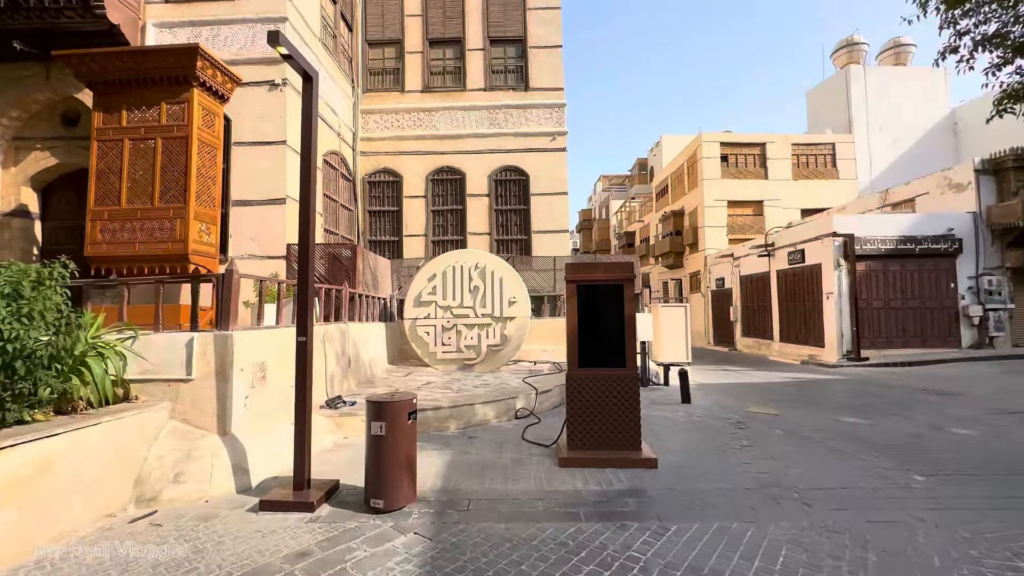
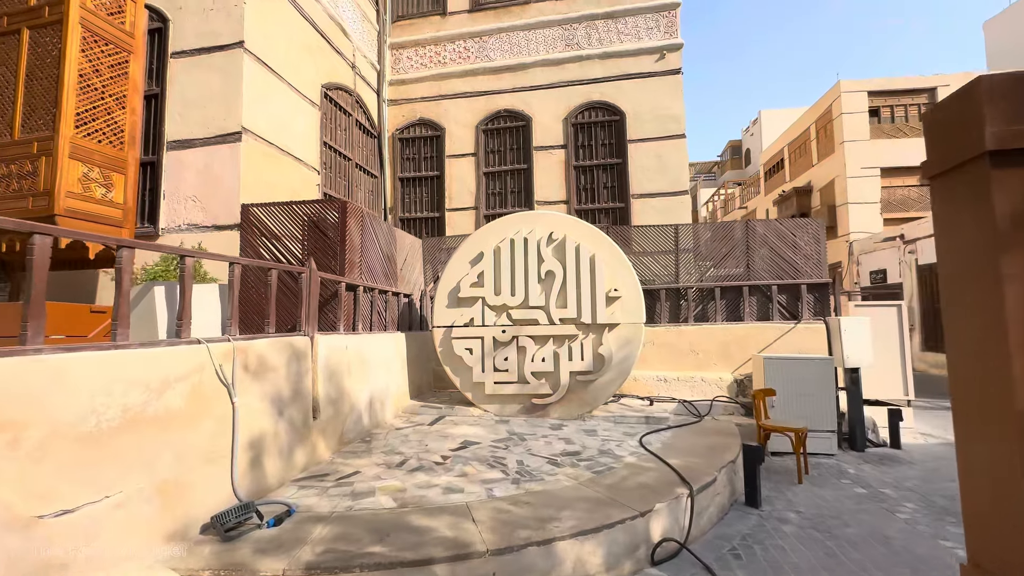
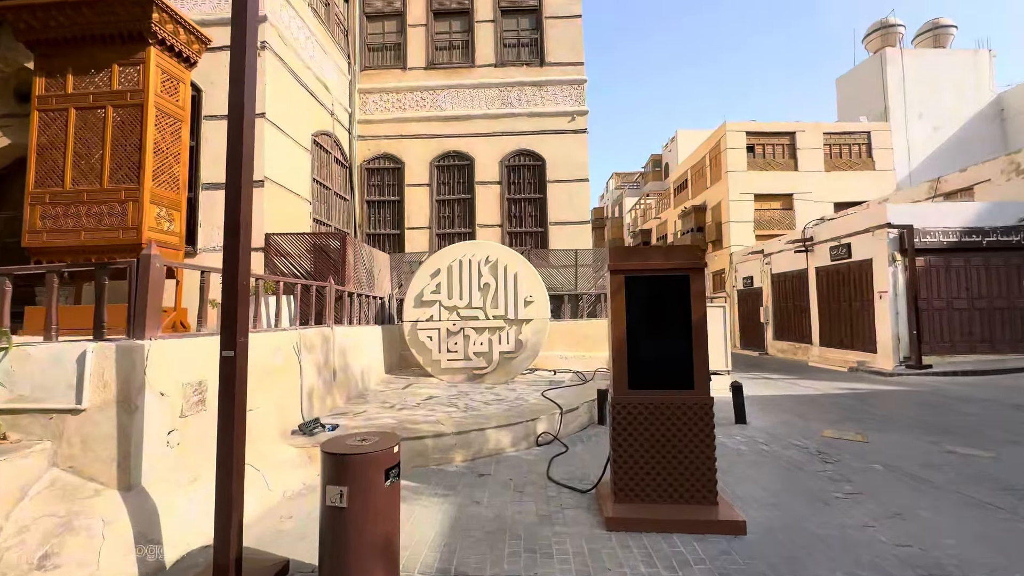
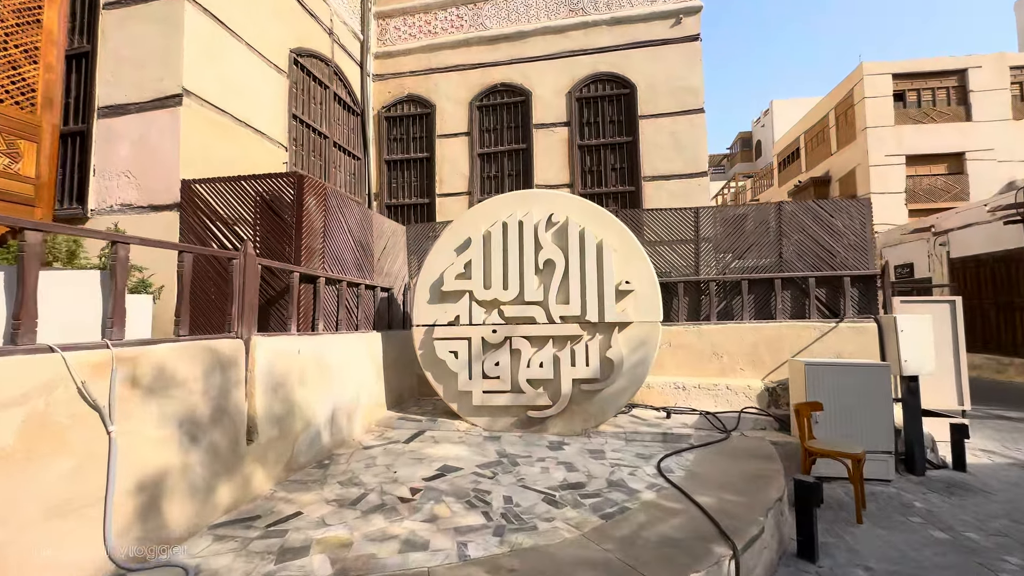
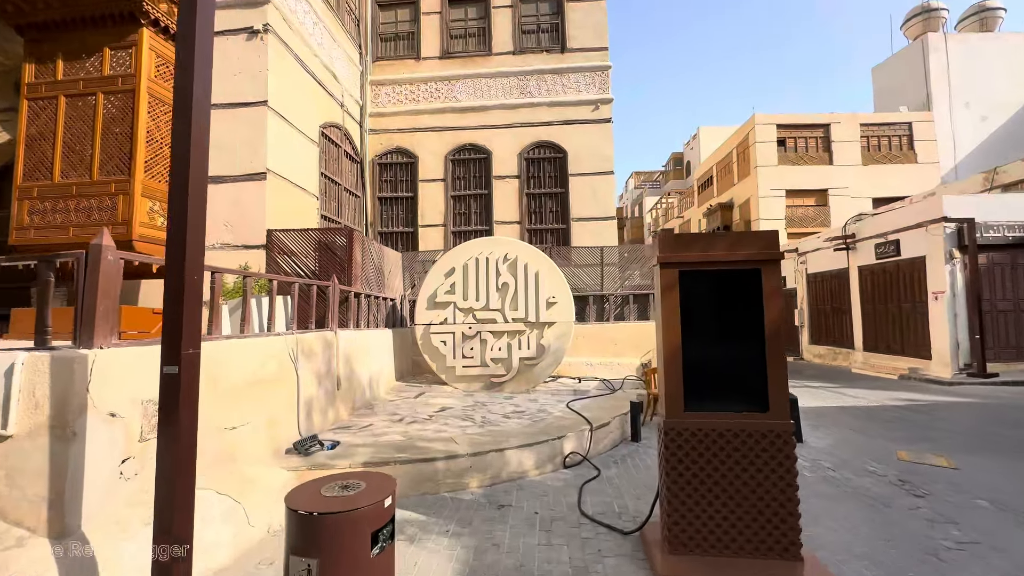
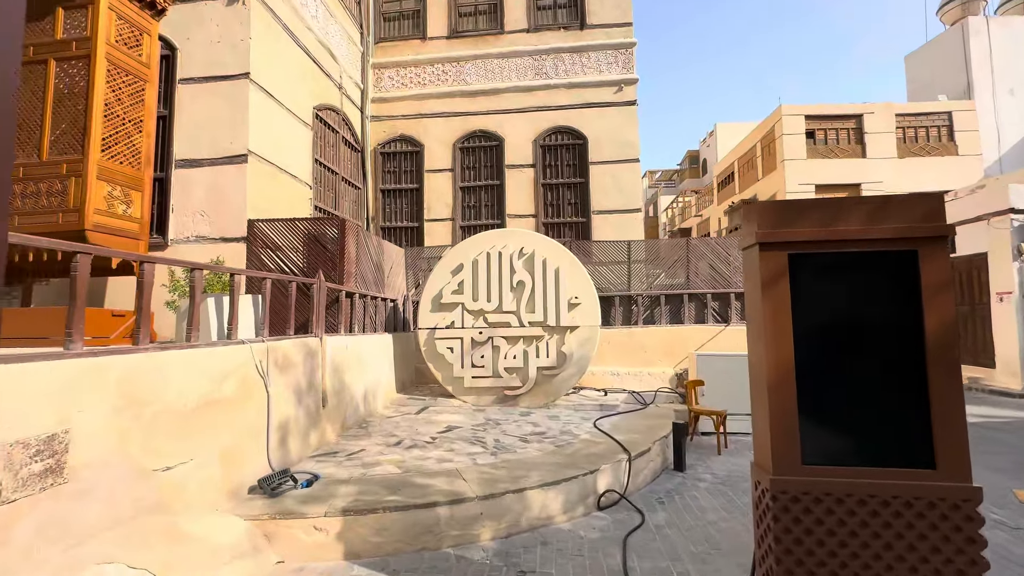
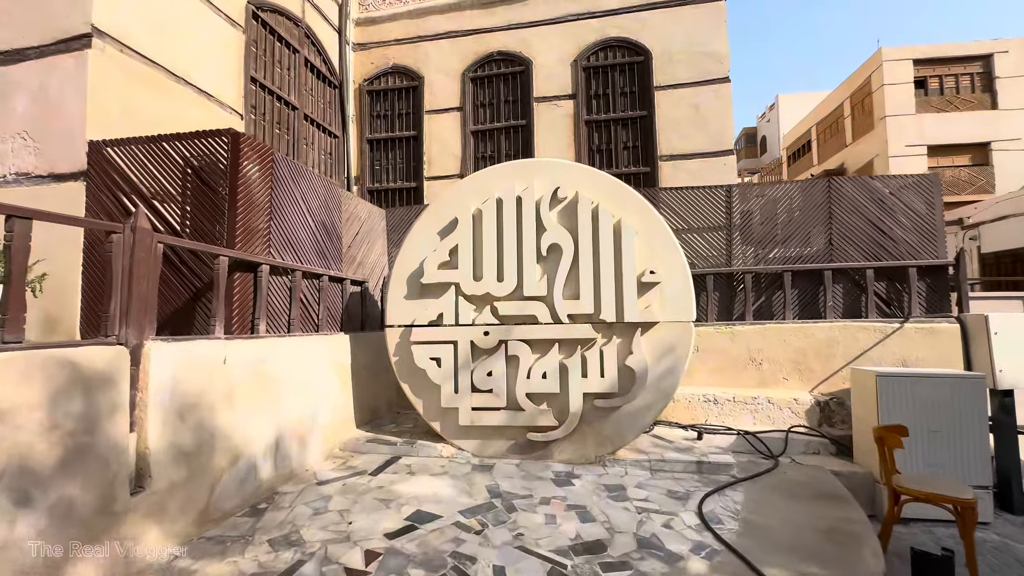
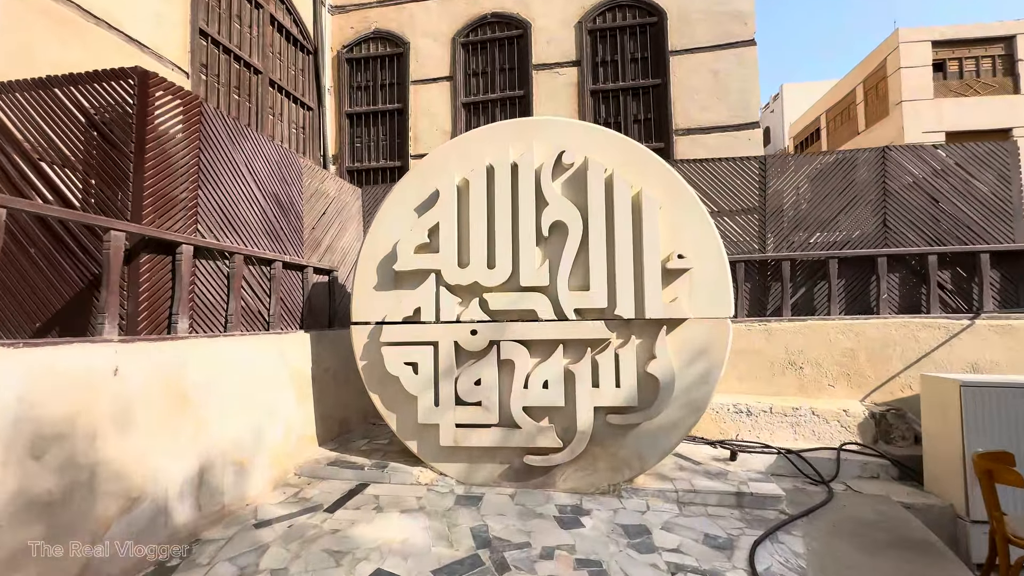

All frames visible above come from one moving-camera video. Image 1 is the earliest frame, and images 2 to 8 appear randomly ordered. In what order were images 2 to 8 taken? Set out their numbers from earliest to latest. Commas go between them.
3, 5, 6, 2, 4, 7, 8
